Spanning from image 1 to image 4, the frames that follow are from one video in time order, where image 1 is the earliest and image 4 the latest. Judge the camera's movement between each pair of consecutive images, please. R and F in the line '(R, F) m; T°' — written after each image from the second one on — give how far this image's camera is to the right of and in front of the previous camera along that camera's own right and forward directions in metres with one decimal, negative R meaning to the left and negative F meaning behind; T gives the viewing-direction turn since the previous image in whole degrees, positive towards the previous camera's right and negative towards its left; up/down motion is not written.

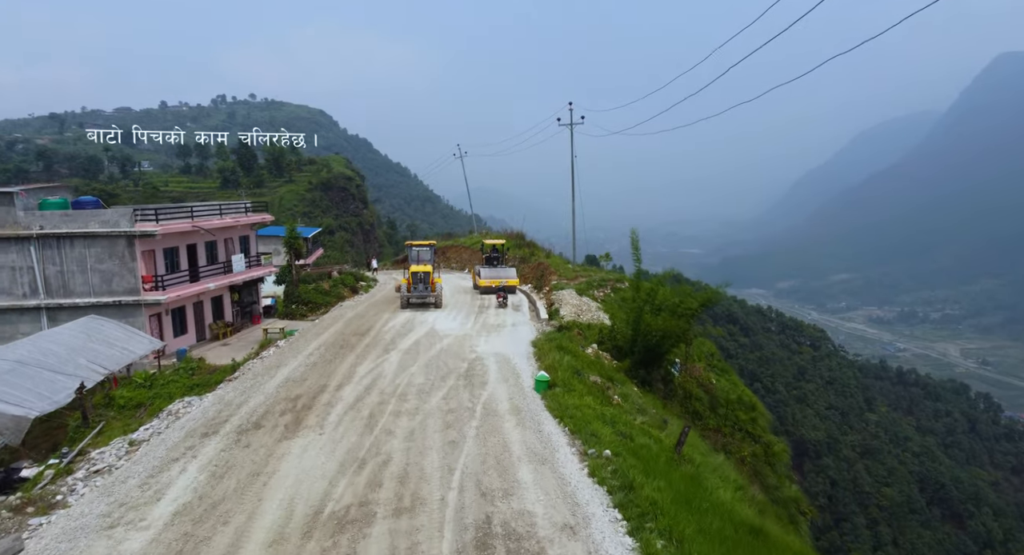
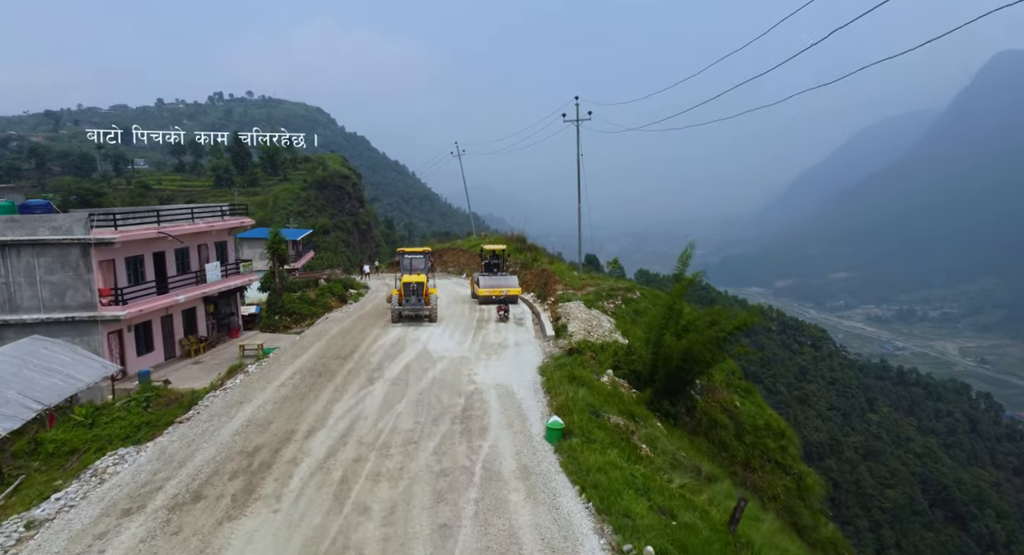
(-0.1, +2.1) m; 0°
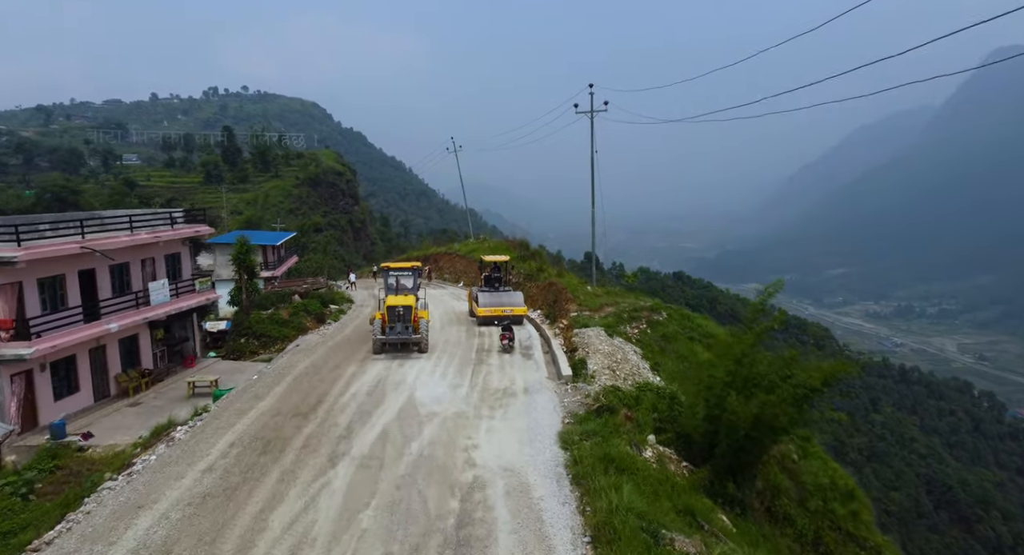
(-0.2, +3.5) m; 0°
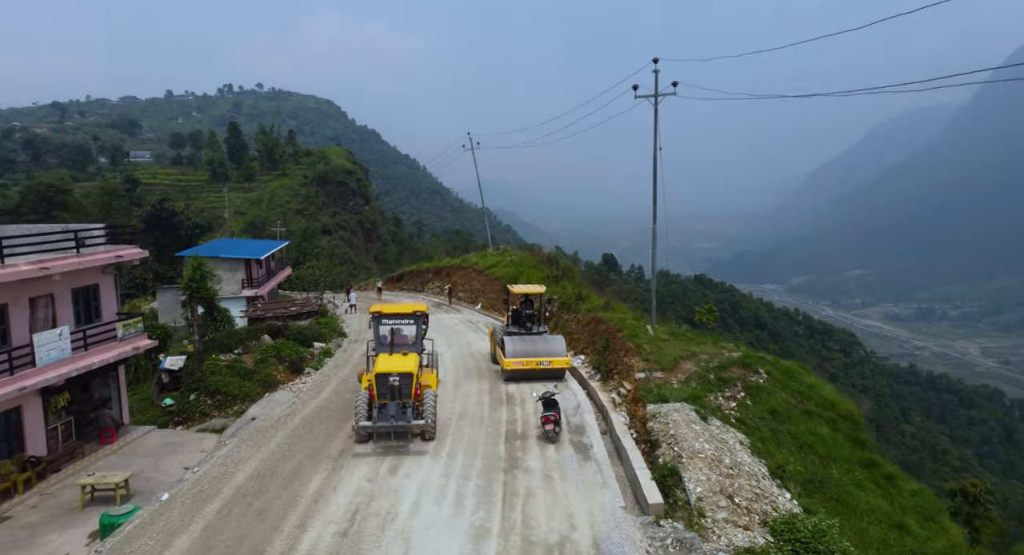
(-0.7, +5.6) m; -1°
